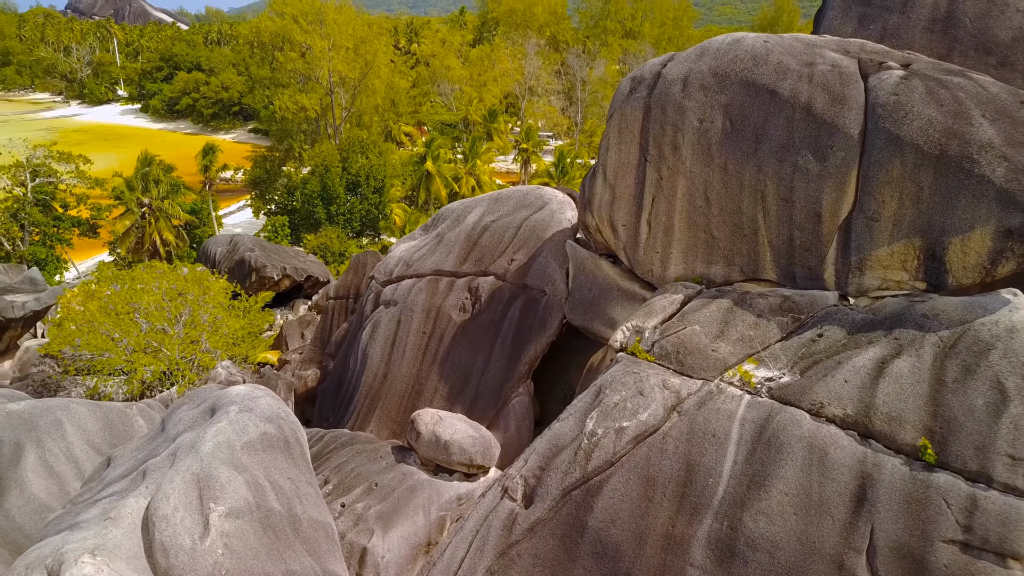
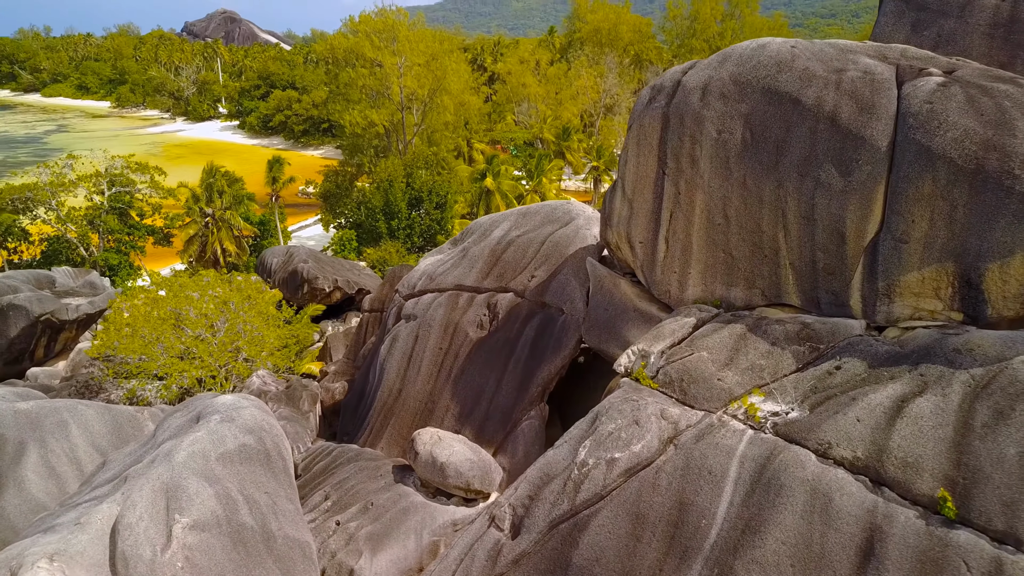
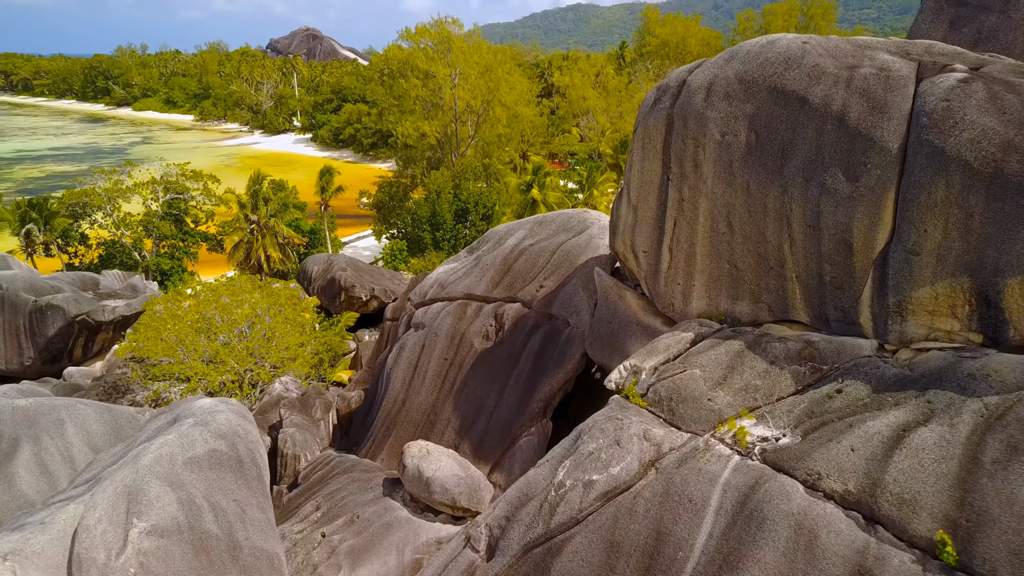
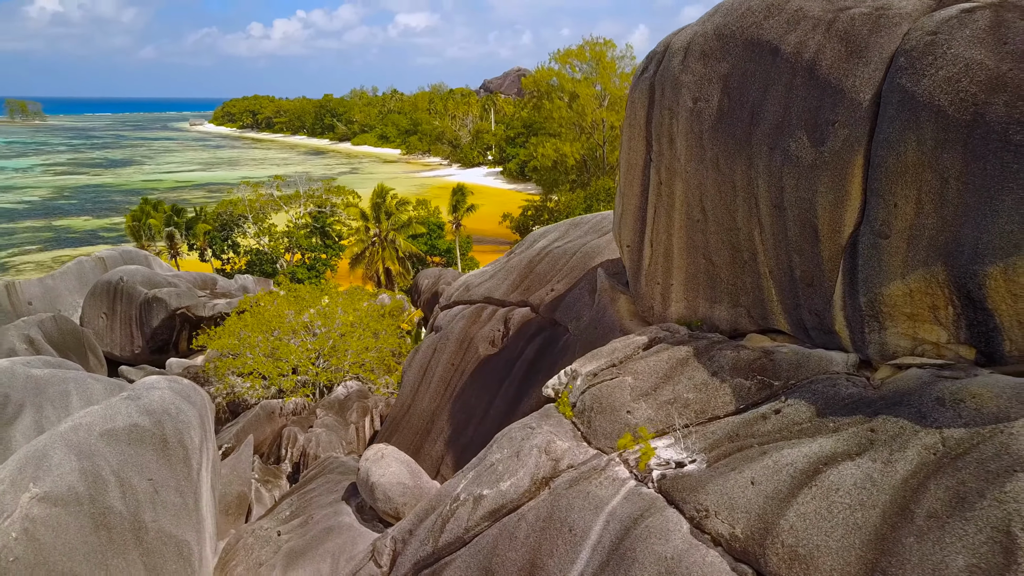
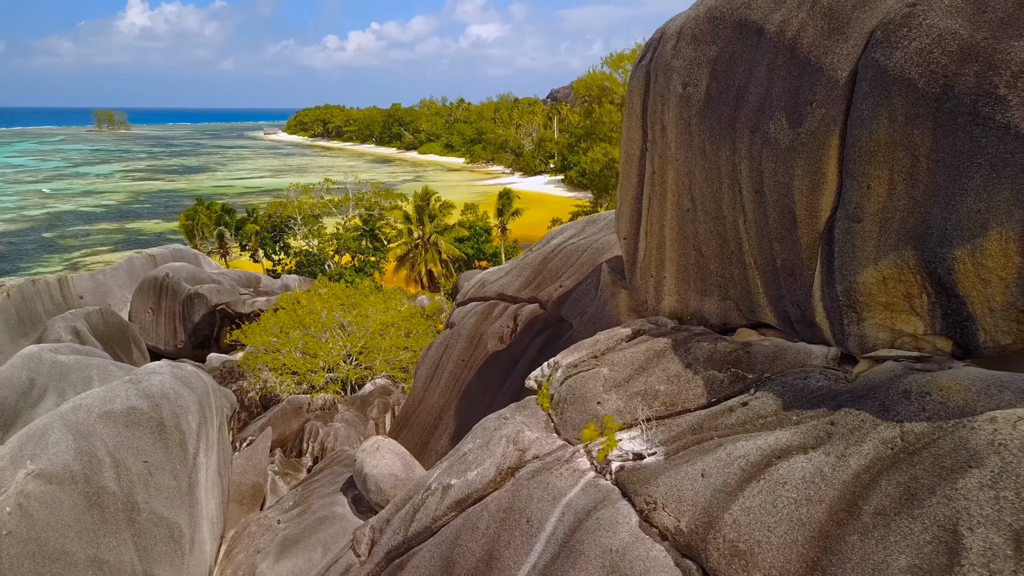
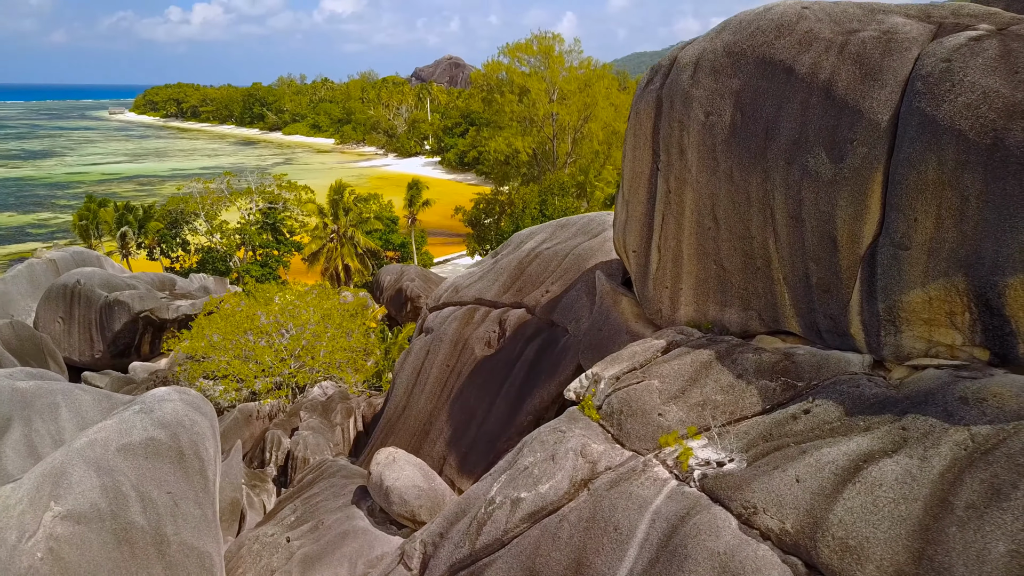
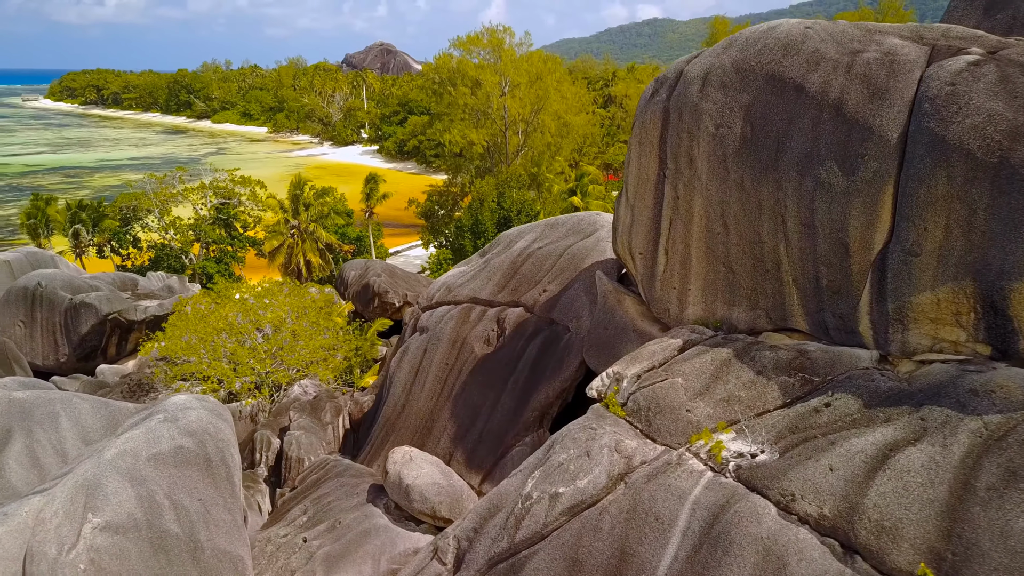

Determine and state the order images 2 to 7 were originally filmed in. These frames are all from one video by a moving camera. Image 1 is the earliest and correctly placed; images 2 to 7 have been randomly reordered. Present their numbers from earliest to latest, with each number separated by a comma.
2, 3, 7, 6, 4, 5
